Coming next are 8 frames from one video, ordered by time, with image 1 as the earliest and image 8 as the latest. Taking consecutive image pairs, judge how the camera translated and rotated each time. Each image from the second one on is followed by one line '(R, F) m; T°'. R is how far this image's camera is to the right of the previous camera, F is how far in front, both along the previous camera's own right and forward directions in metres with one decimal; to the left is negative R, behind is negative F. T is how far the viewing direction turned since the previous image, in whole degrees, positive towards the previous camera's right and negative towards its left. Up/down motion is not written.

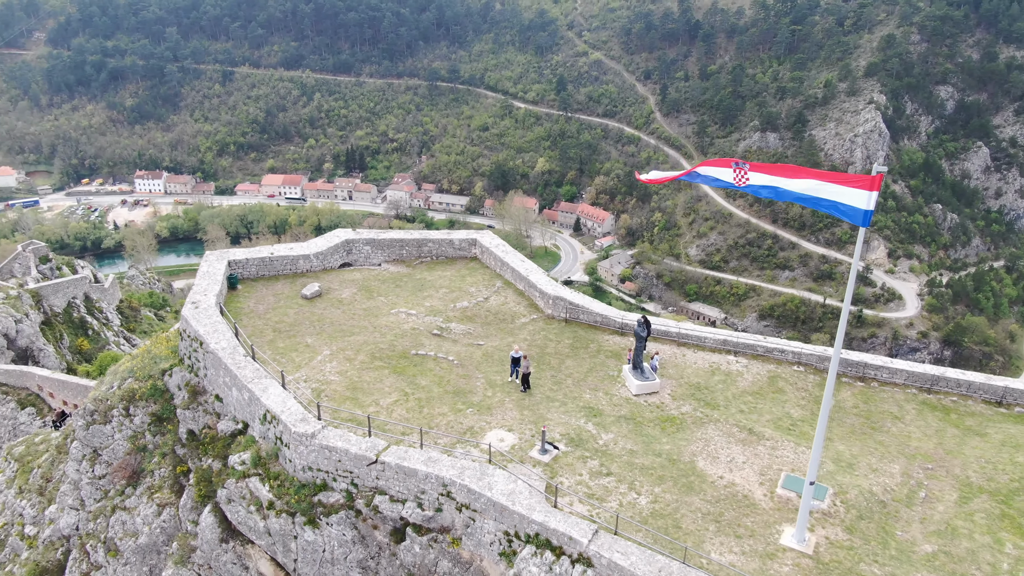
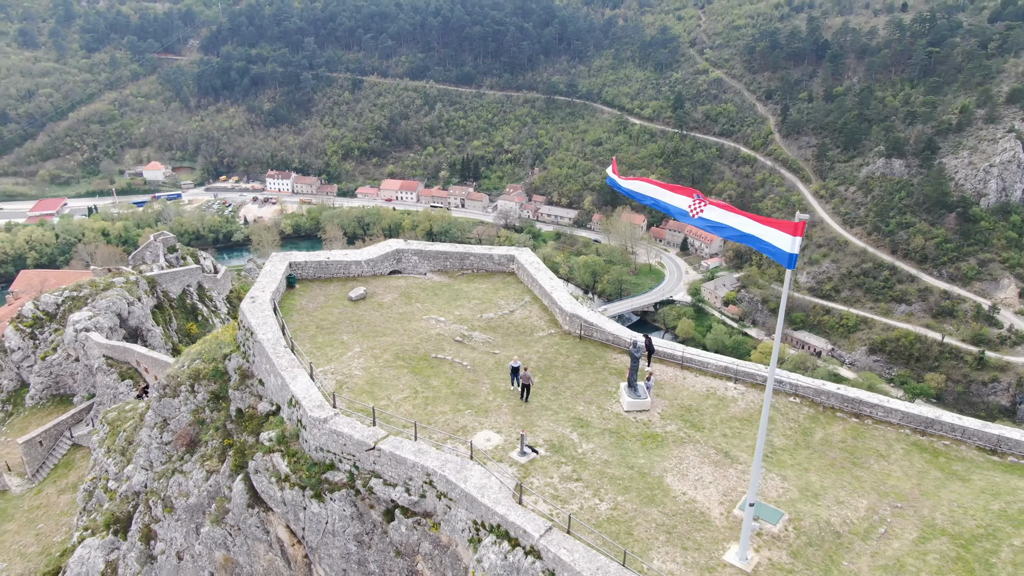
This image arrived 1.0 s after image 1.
(+1.2, -0.7) m; -8°
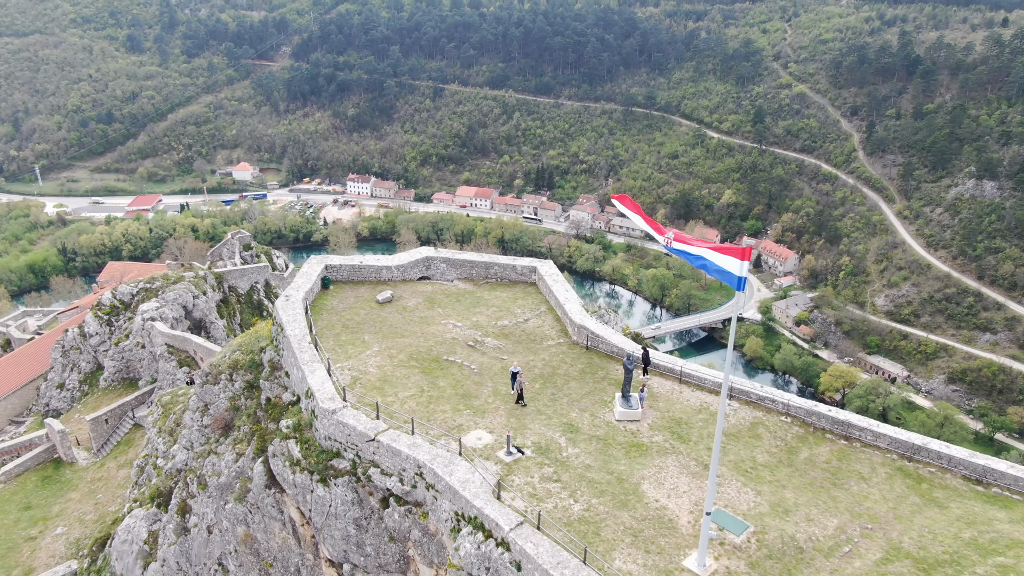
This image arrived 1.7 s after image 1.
(+0.8, -0.5) m; -6°
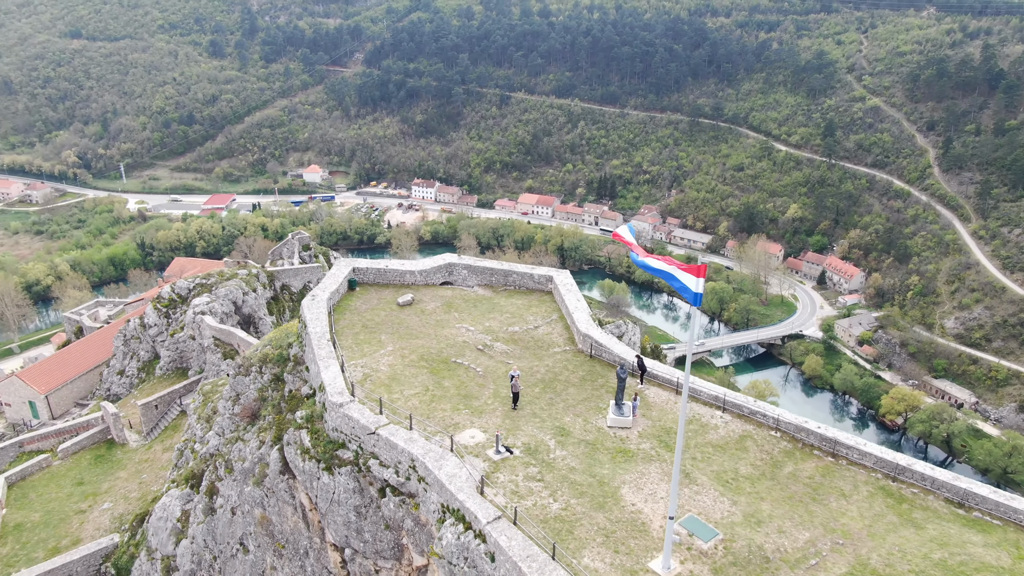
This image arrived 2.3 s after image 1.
(+0.8, -0.4) m; -5°
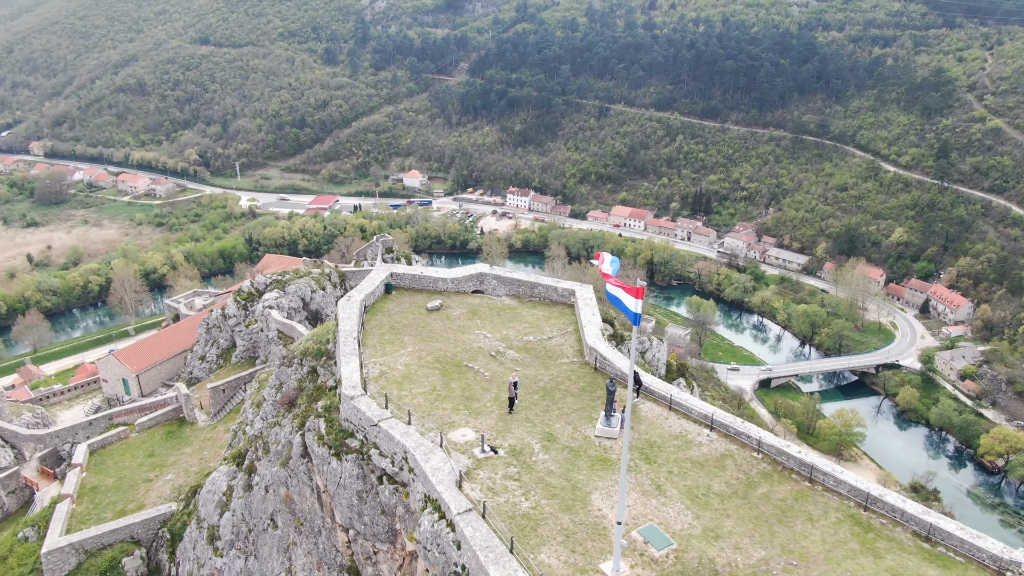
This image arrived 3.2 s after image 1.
(+1.2, -0.6) m; -7°
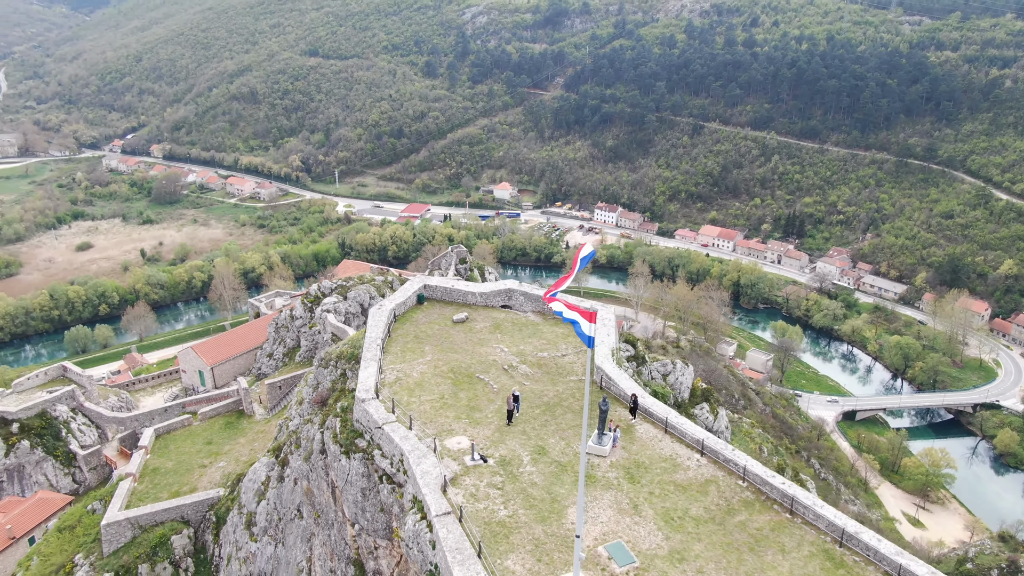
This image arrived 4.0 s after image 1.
(+1.2, -0.4) m; -7°
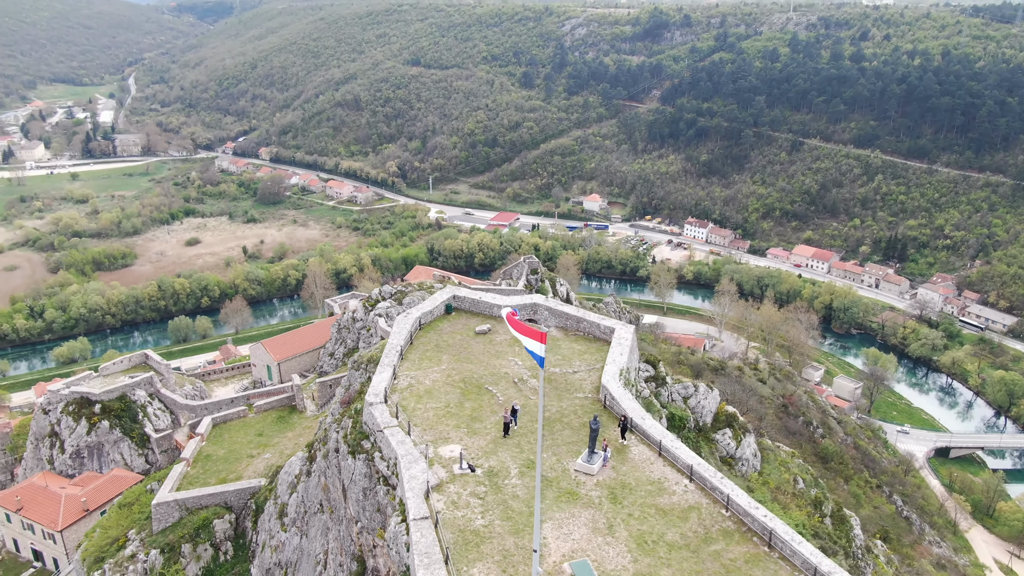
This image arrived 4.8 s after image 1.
(+1.3, -0.2) m; -7°
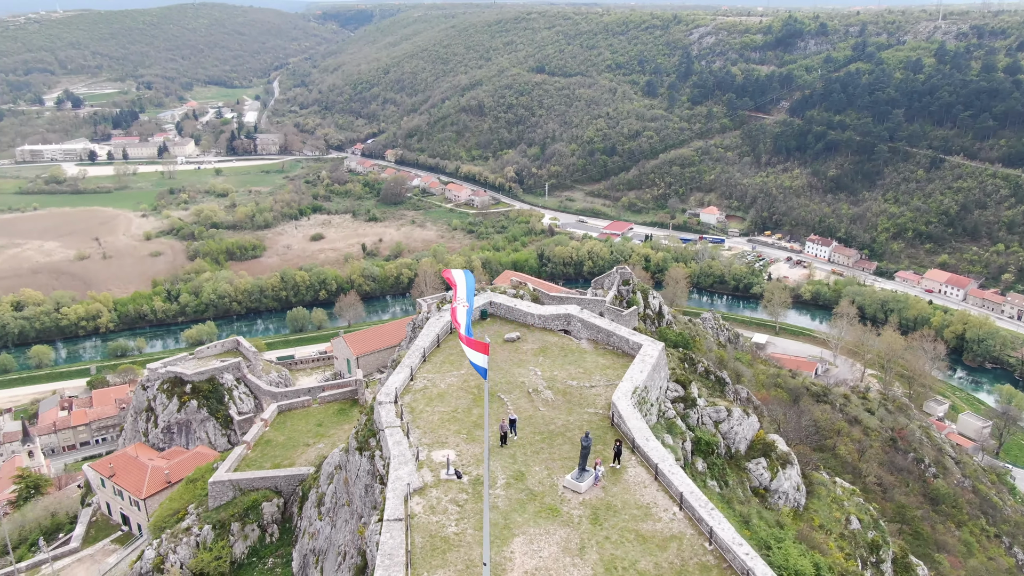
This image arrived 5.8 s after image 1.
(+1.6, +0.2) m; -9°
